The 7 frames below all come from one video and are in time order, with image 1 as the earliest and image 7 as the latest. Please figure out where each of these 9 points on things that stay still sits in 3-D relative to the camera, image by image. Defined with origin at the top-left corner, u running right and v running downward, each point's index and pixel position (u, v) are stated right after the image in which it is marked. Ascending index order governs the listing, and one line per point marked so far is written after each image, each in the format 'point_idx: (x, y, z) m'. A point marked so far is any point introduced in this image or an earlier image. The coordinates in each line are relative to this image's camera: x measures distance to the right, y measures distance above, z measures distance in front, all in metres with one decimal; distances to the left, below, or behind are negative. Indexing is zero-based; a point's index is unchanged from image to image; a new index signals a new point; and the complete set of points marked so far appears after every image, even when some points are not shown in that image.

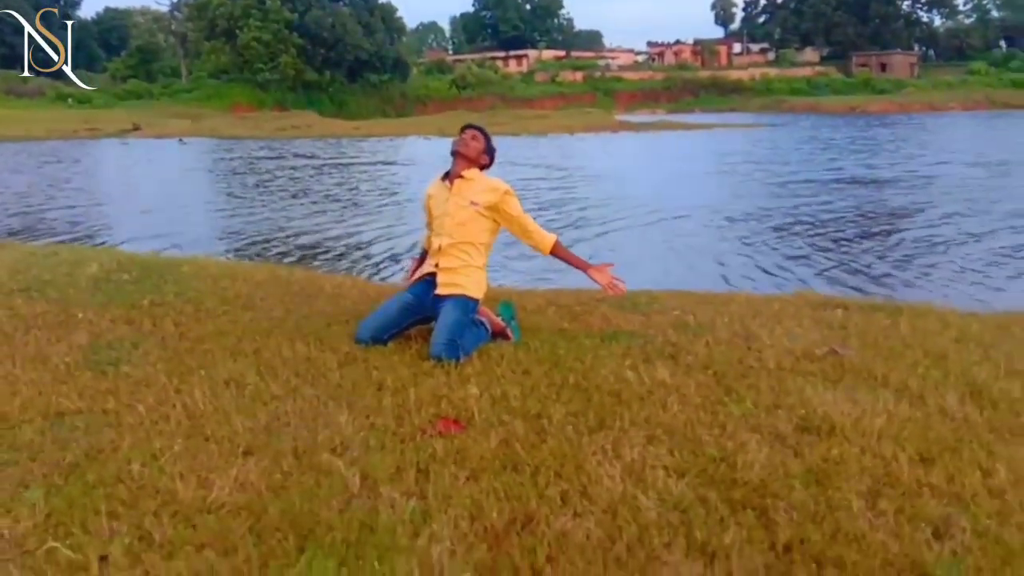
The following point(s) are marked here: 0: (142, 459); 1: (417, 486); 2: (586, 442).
0: (-1.1, -0.5, +3.6) m
1: (-0.2, -0.5, +3.3) m
2: (+0.2, -0.4, +3.6) m
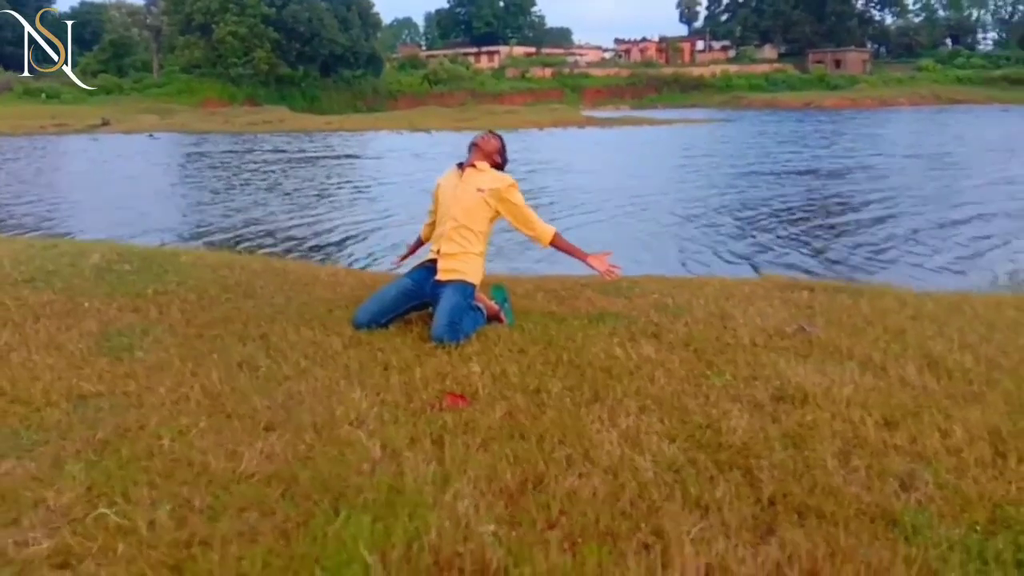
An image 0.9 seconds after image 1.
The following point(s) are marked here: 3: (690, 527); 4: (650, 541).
0: (-1.1, -0.4, +3.9) m
1: (-0.2, -0.5, +3.6) m
2: (+0.2, -0.4, +3.9) m
3: (+0.4, -0.6, +3.1) m
4: (+0.3, -0.6, +3.0) m
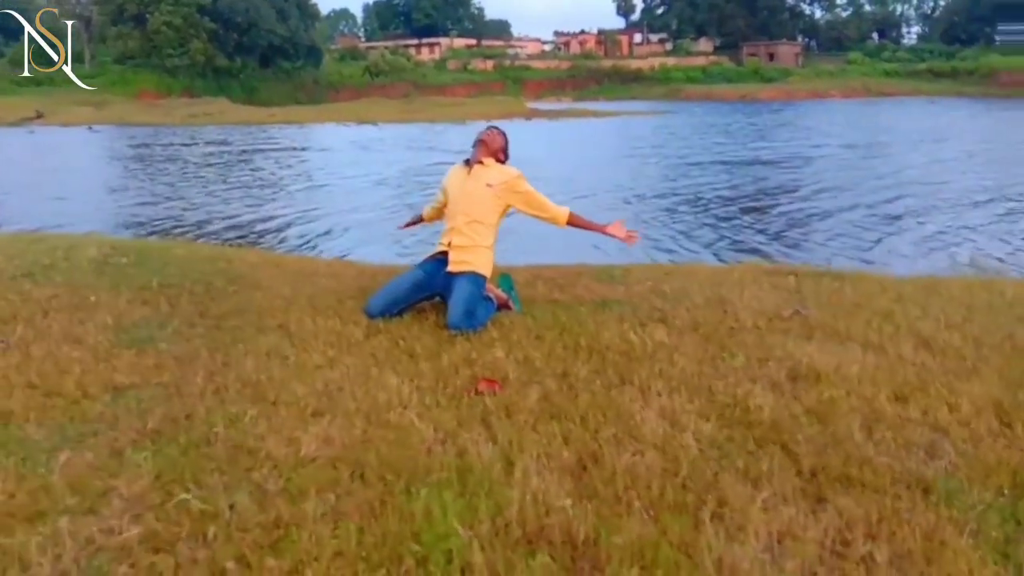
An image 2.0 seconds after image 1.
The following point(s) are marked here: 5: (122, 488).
0: (-0.9, -0.4, +4.0) m
1: (-0.1, -0.4, +3.8) m
2: (+0.3, -0.4, +4.2) m
3: (+0.6, -0.6, +3.3) m
4: (+0.5, -0.6, +3.3) m
5: (-1.1, -0.6, +3.6) m
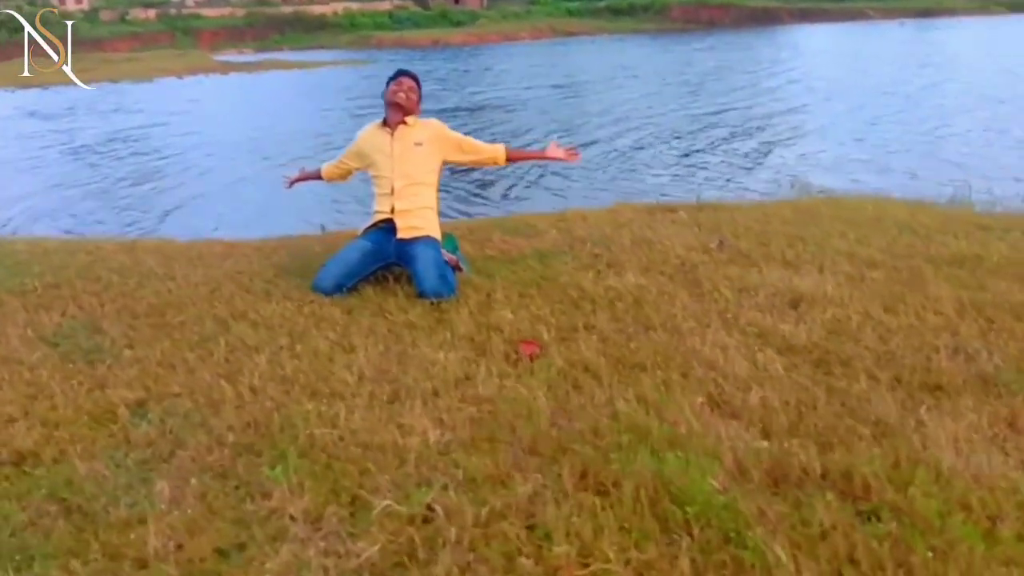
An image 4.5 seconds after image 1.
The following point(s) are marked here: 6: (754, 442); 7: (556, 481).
0: (-0.6, -0.4, +3.6) m
1: (+0.3, -0.3, +3.8) m
2: (+0.5, -0.2, +4.3) m
3: (+1.1, -0.4, +3.6) m
4: (+1.0, -0.4, +3.5) m
5: (-0.6, -0.5, +3.1) m
6: (+0.7, -0.4, +3.4) m
7: (+0.1, -0.5, +3.3) m
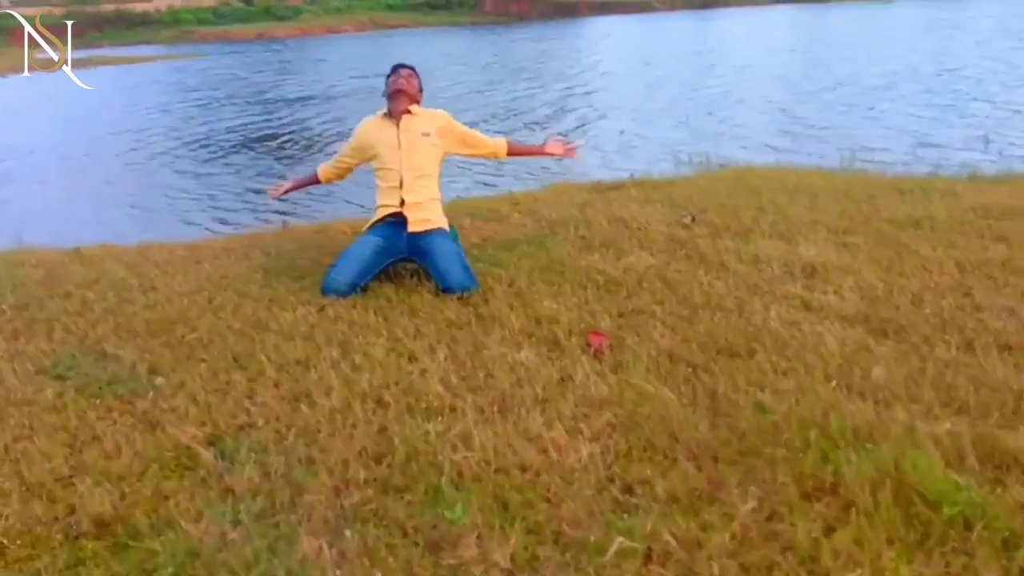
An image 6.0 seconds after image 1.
0: (-0.2, -0.4, +3.2) m
1: (+0.6, -0.3, +3.5) m
2: (+0.7, -0.1, +4.1) m
3: (+1.5, -0.3, +3.6) m
4: (+1.4, -0.3, +3.5) m
5: (-0.1, -0.5, +2.7) m
6: (+1.1, -0.3, +3.3) m
7: (+0.6, -0.4, +3.0) m
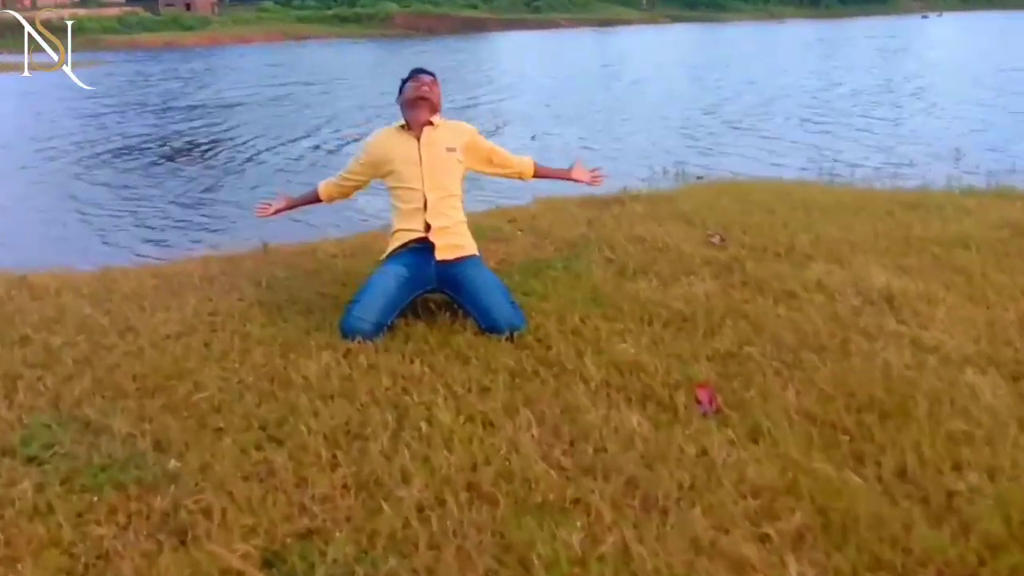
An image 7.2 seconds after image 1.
0: (+0.2, -0.5, +2.5) m
1: (+0.9, -0.4, +2.9) m
2: (+0.9, -0.2, +3.4) m
3: (+1.7, -0.4, +3.1) m
4: (+1.7, -0.4, +2.9) m
5: (+0.4, -0.7, +2.0) m
6: (+1.4, -0.4, +2.7) m
7: (+1.0, -0.6, +2.4) m
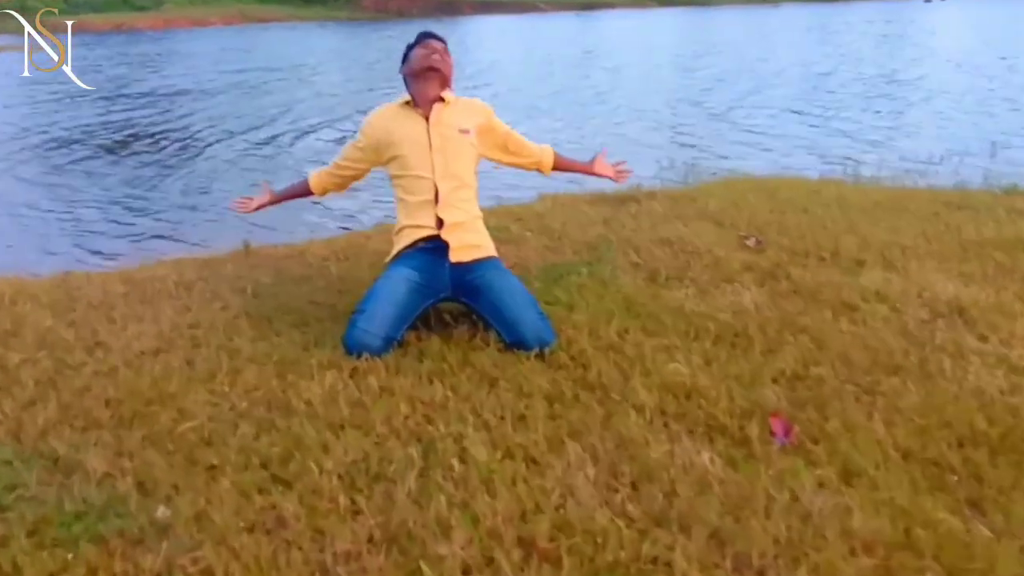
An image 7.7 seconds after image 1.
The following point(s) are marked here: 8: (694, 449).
0: (+0.3, -0.5, +2.0) m
1: (+1.0, -0.4, +2.5) m
2: (+1.0, -0.2, +3.0) m
3: (+1.9, -0.4, +2.6) m
4: (+1.8, -0.4, +2.5) m
5: (+0.5, -0.7, +1.6) m
6: (+1.5, -0.5, +2.3) m
7: (+1.1, -0.6, +1.9) m
8: (+0.4, -0.3, +2.7) m
